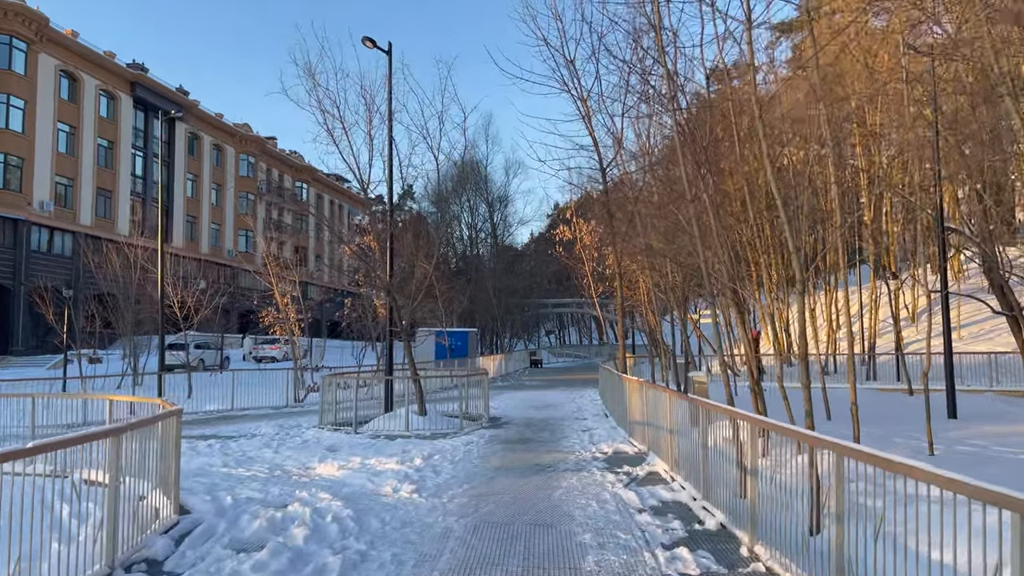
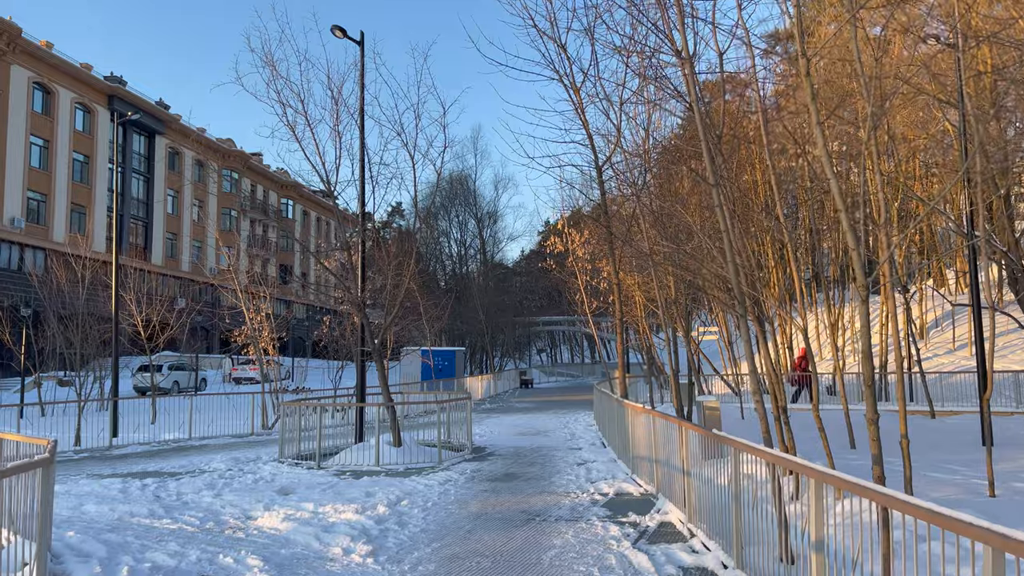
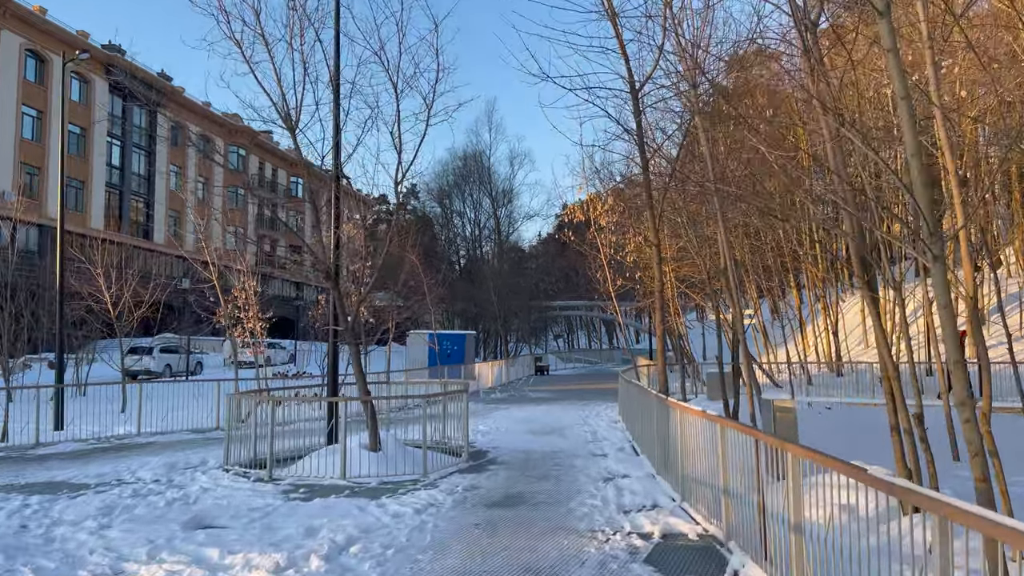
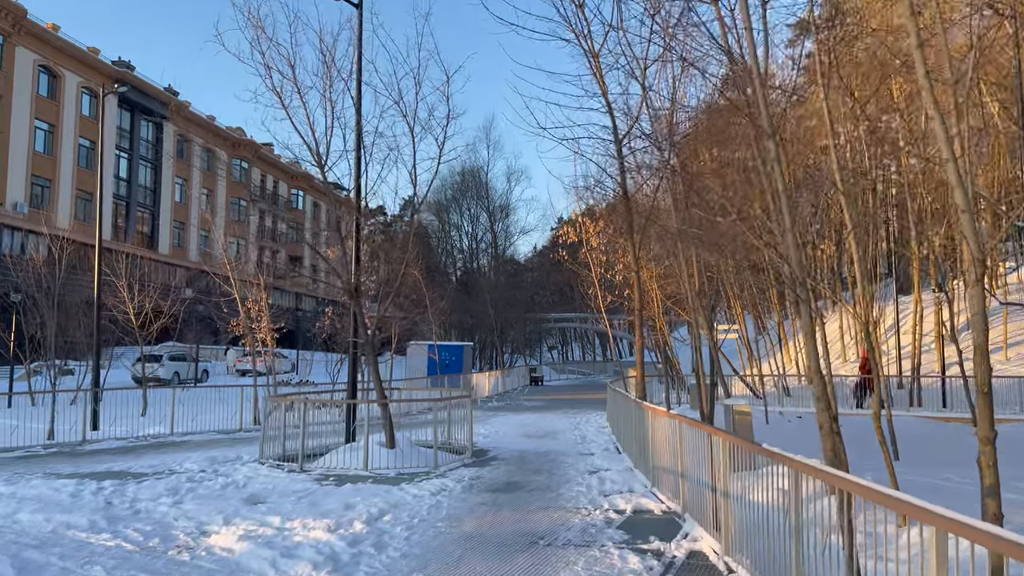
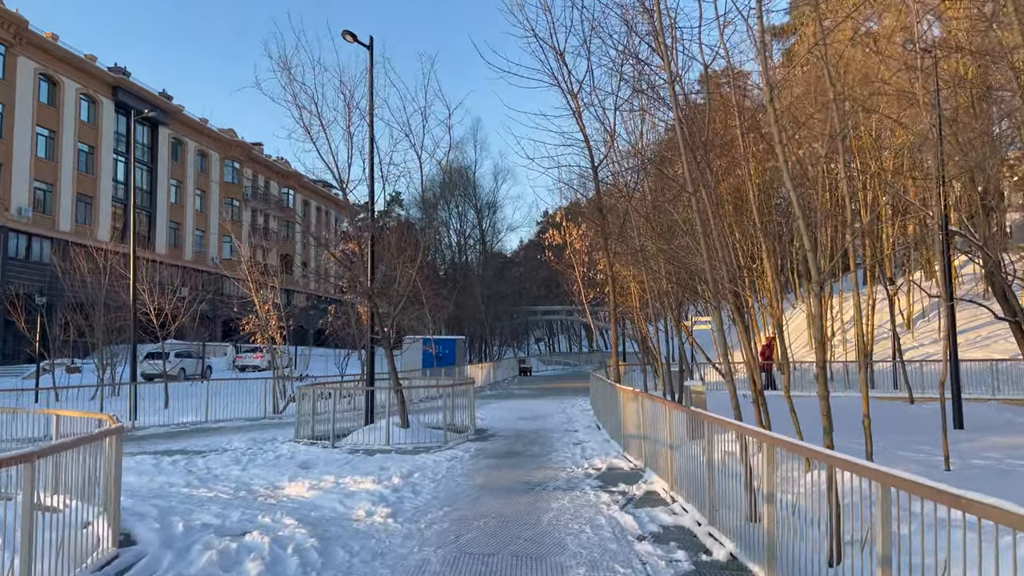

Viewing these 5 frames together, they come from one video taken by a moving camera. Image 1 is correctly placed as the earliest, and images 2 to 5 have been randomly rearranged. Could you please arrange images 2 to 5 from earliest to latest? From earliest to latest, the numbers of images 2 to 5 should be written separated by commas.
5, 2, 4, 3
